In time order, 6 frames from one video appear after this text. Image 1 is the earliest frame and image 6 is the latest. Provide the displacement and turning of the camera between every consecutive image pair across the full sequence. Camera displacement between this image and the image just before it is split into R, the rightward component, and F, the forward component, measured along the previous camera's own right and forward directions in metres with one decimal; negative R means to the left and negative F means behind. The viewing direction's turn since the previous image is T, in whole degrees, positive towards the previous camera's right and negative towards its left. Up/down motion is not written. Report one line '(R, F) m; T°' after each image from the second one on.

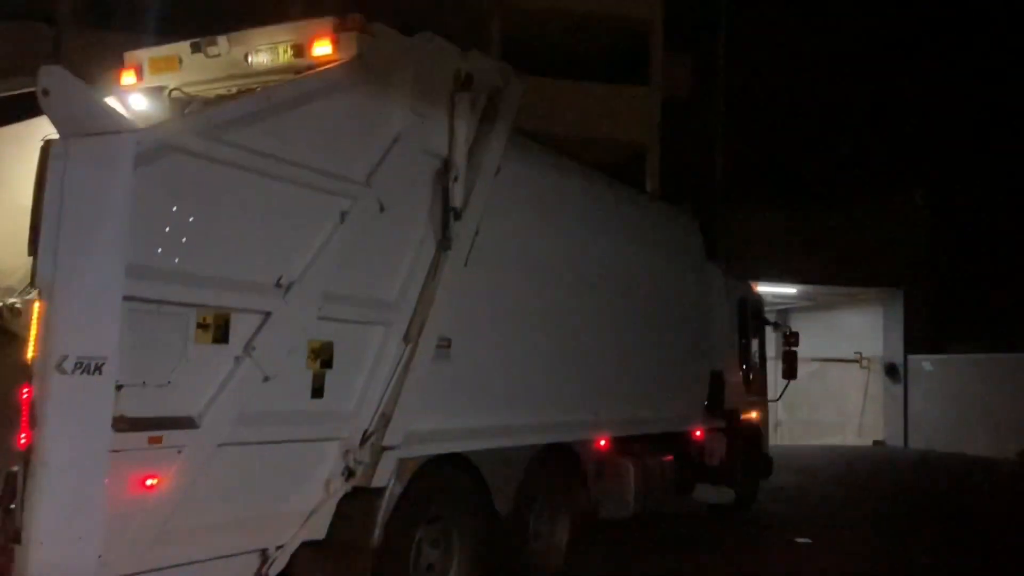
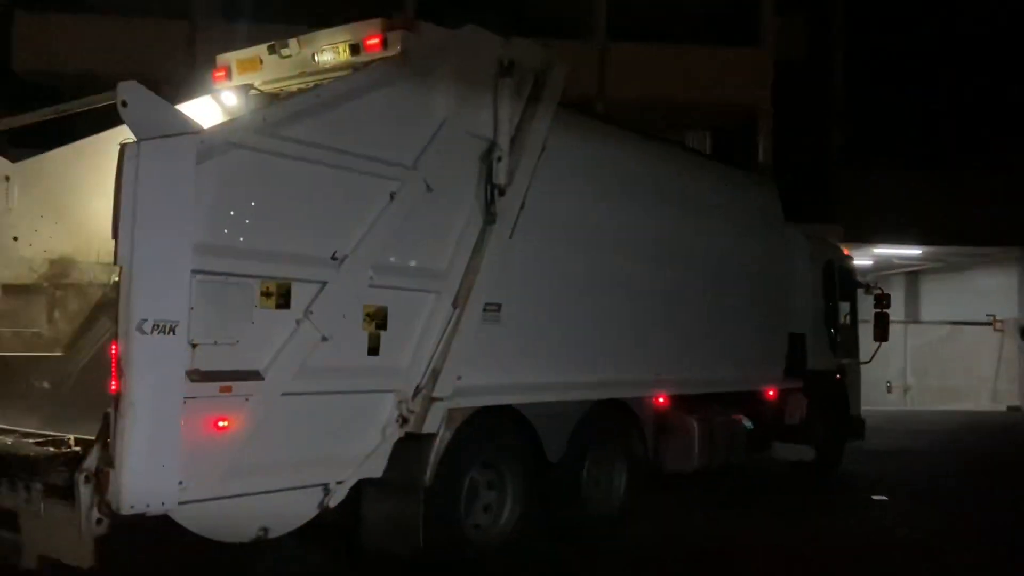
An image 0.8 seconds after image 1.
(+0.6, -0.6) m; -8°
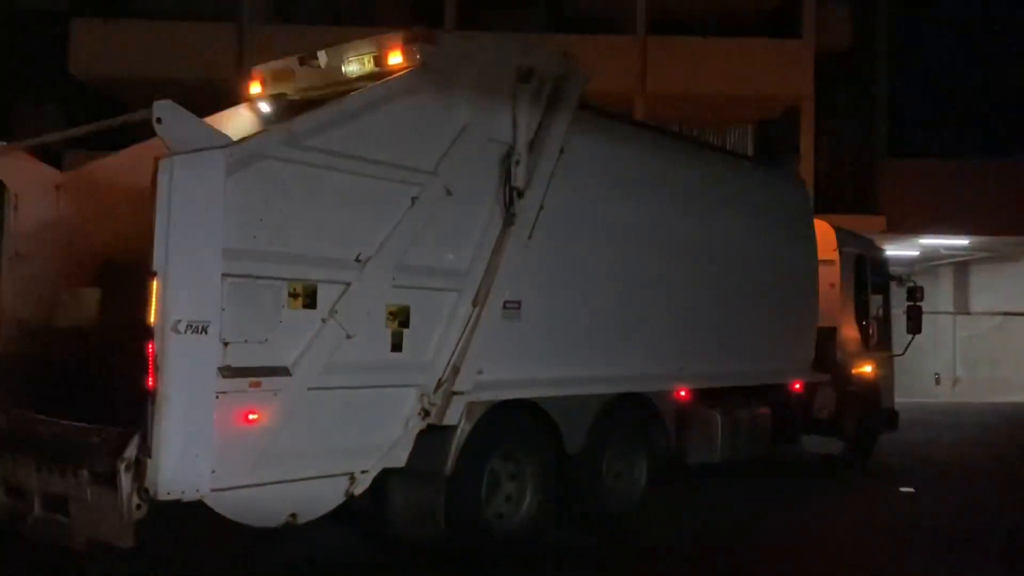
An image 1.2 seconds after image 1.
(+0.2, -0.3) m; -3°
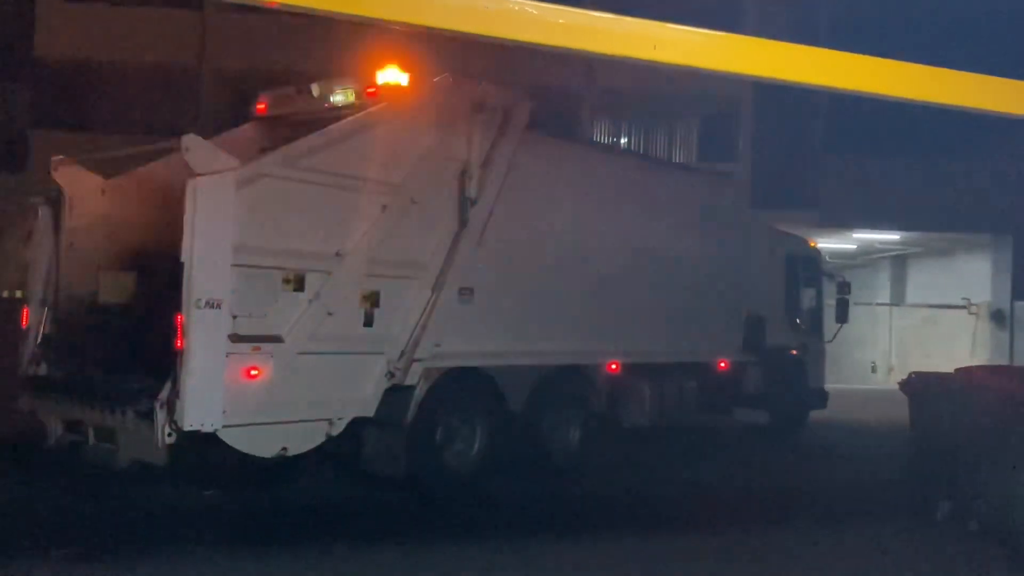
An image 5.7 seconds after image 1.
(+0.5, -1.7) m; -1°
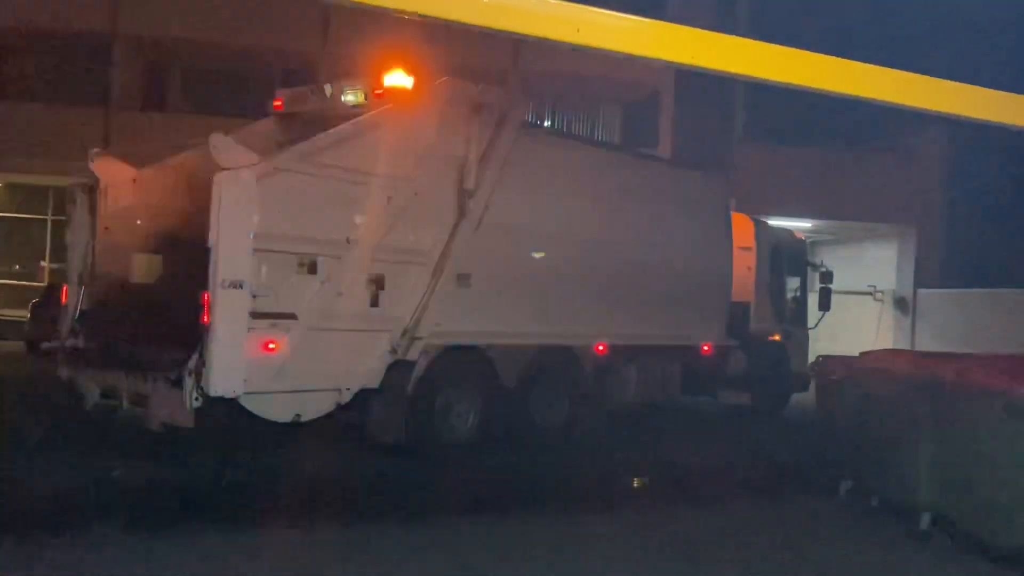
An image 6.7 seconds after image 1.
(+0.1, -0.8) m; -1°
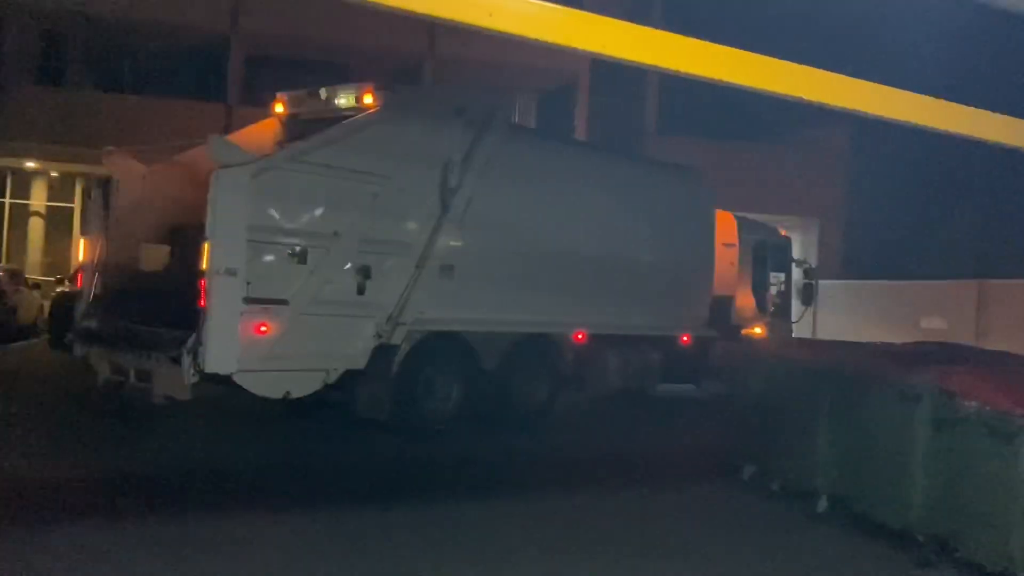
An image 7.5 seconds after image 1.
(+0.5, -0.7) m; -1°
